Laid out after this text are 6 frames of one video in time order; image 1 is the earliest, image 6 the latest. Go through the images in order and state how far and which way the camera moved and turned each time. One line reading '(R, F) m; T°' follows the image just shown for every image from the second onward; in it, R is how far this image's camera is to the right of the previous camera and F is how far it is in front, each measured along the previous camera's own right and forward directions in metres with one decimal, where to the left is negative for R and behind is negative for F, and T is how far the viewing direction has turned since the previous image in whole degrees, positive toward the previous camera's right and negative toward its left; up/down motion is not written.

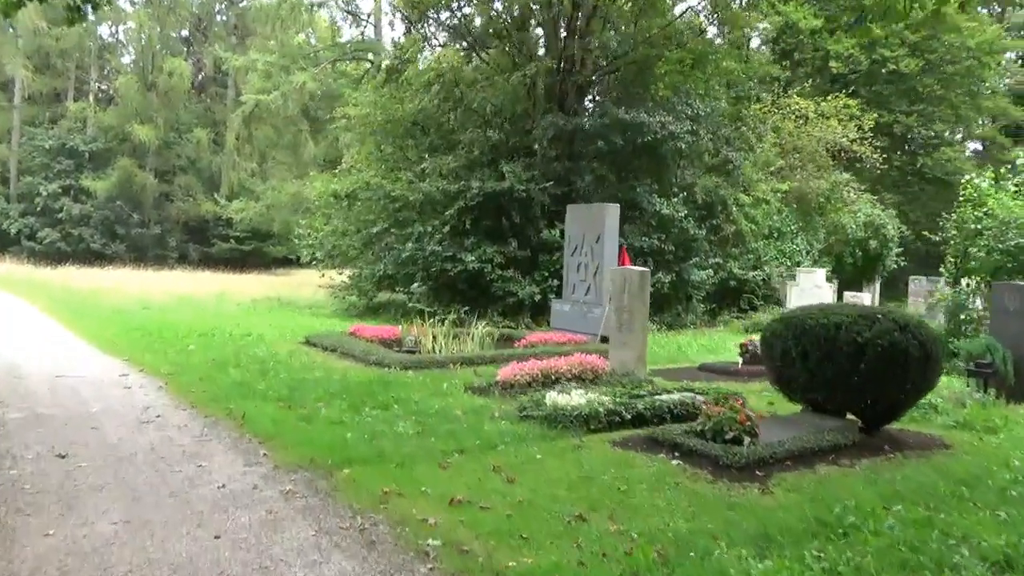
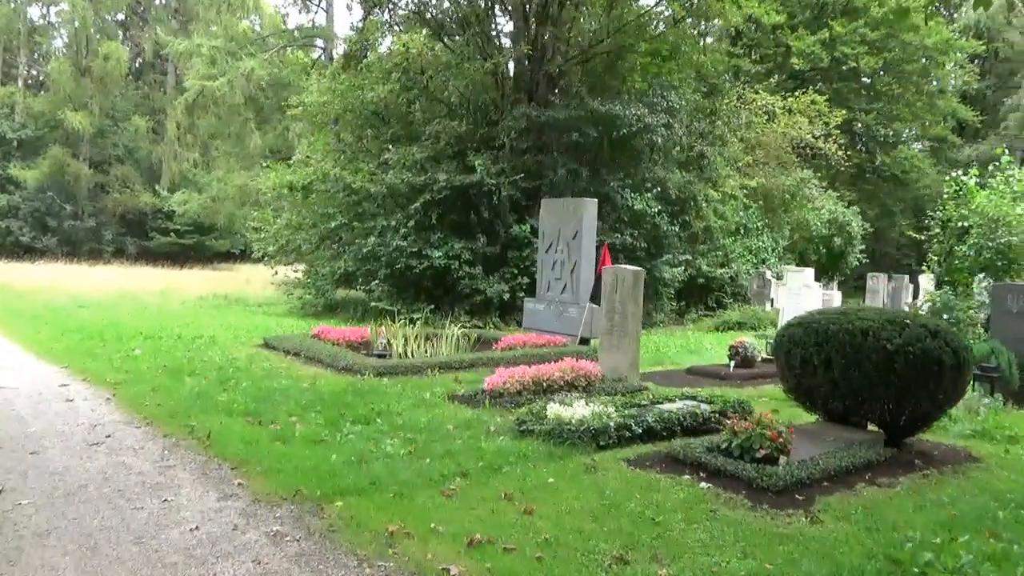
(-0.5, +0.8) m; +4°
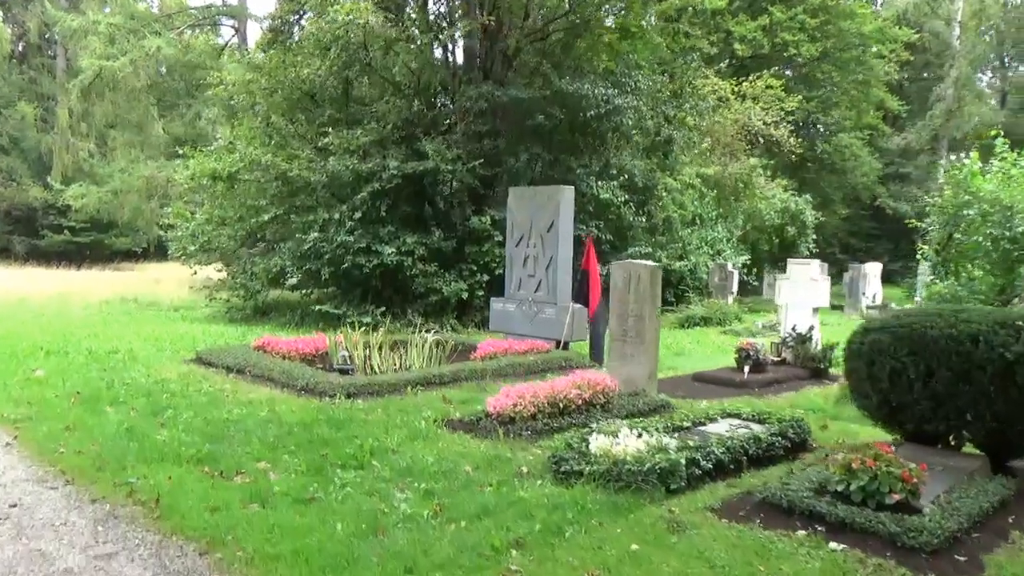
(-0.9, +1.6) m; +6°
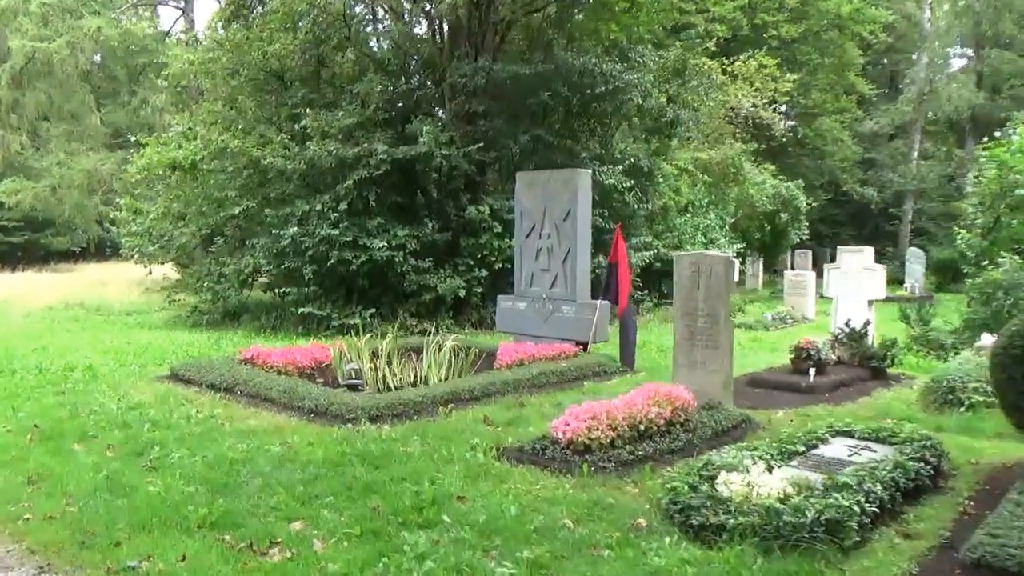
(-0.9, +1.4) m; +4°
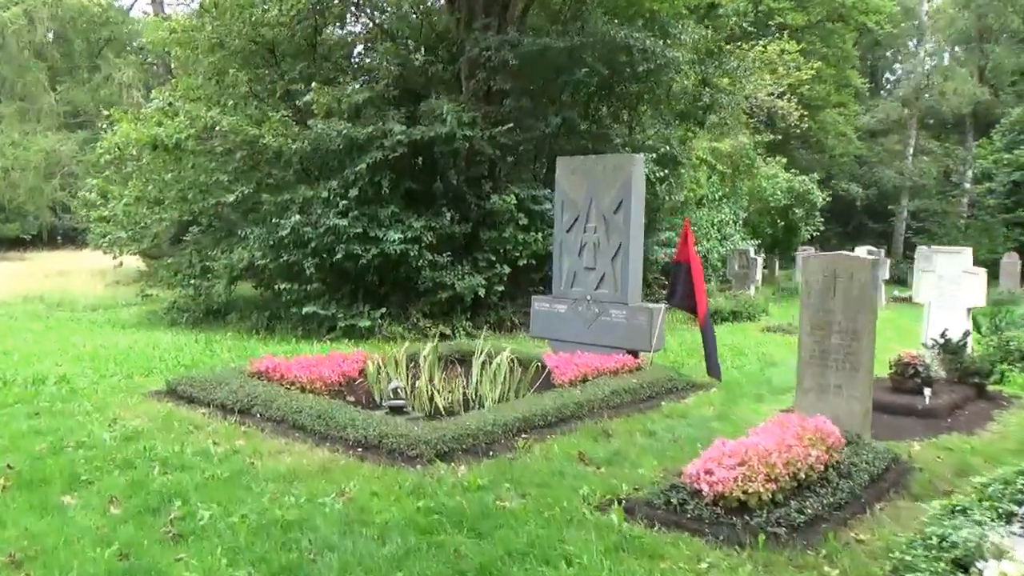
(-1.0, +1.4) m; +3°
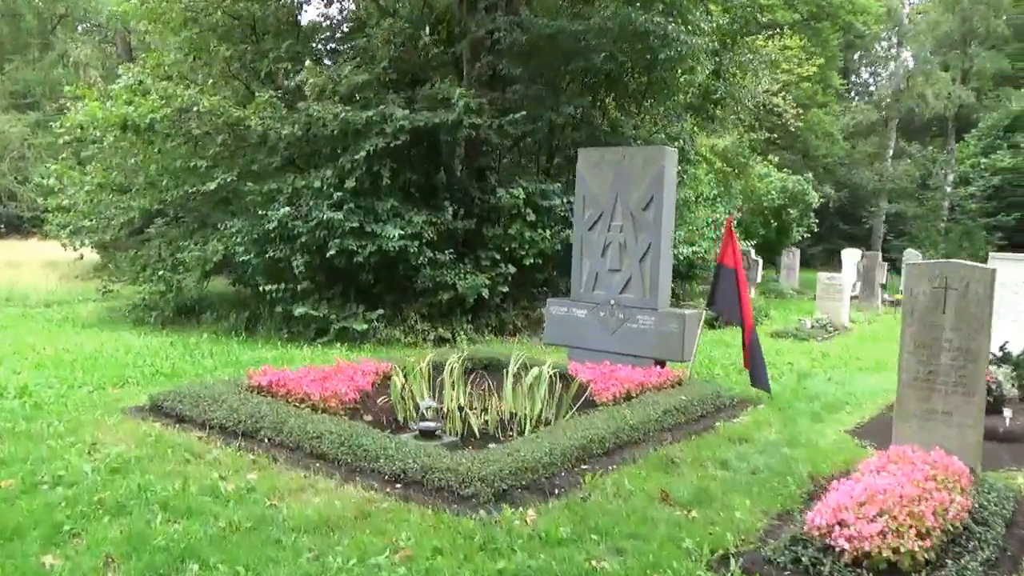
(-0.7, +0.9) m; +3°
